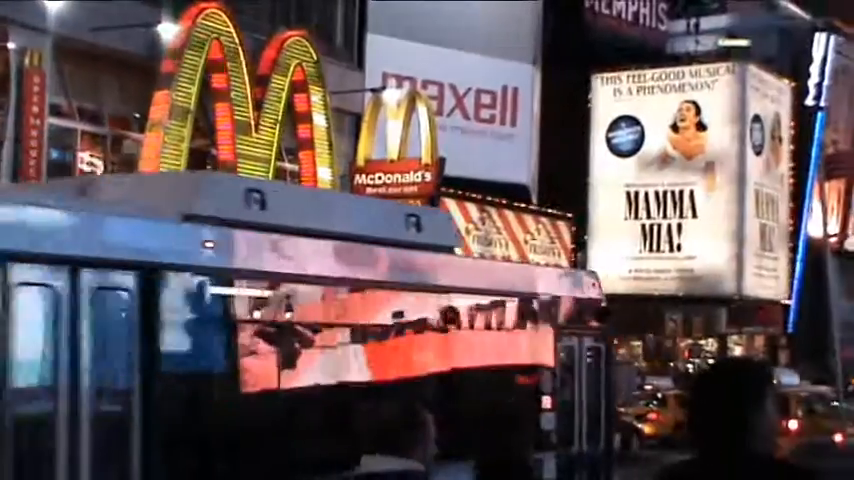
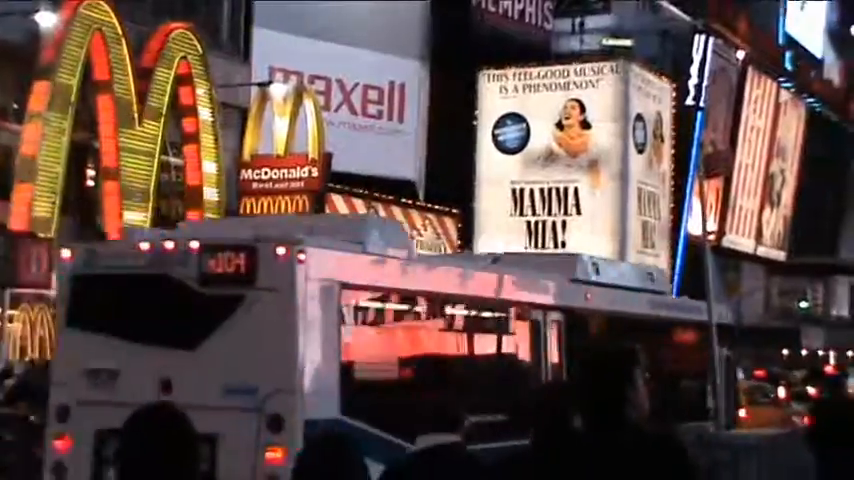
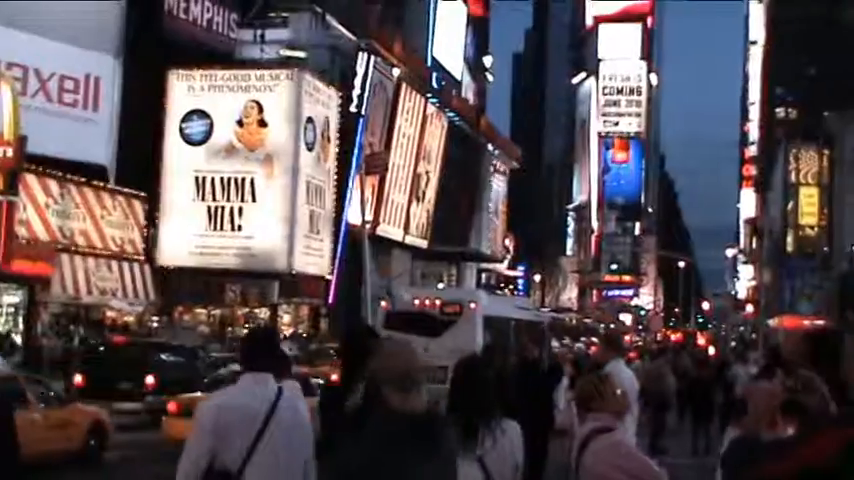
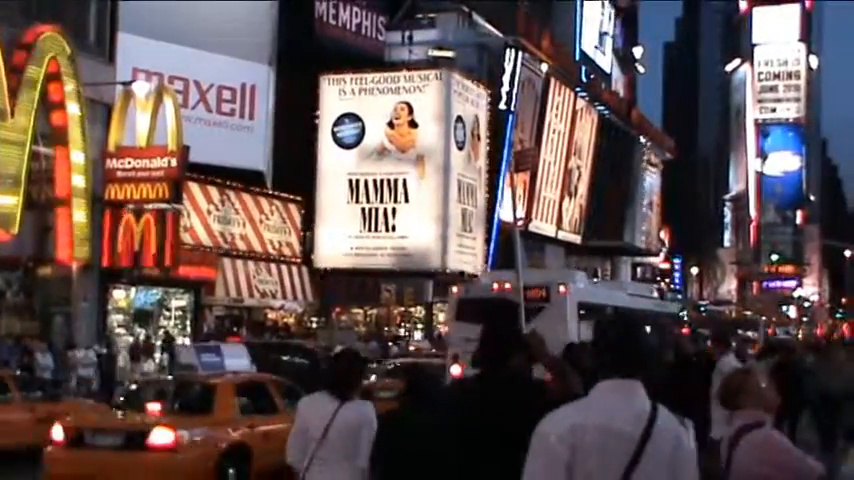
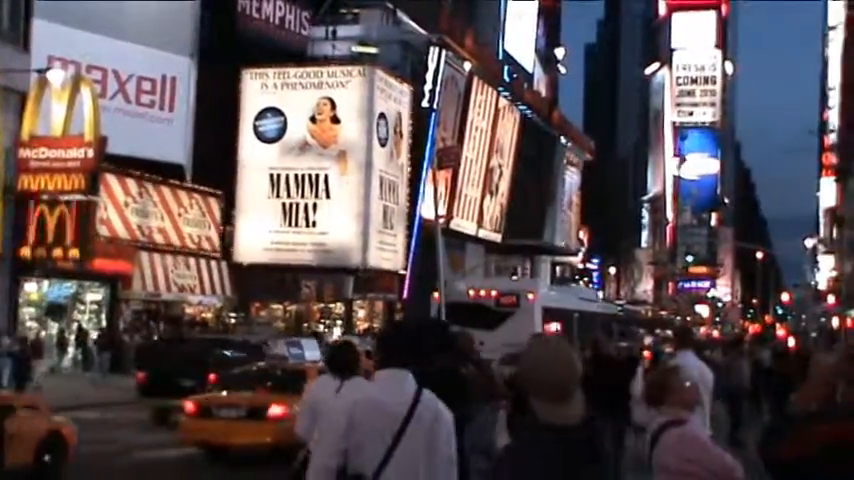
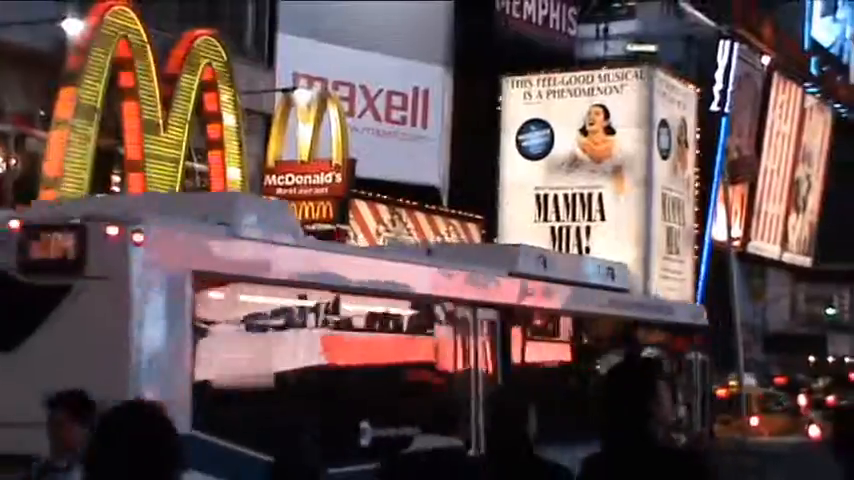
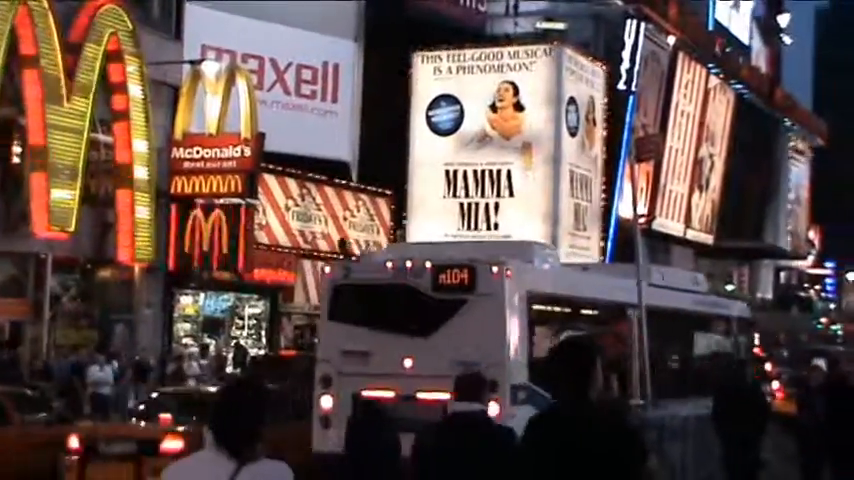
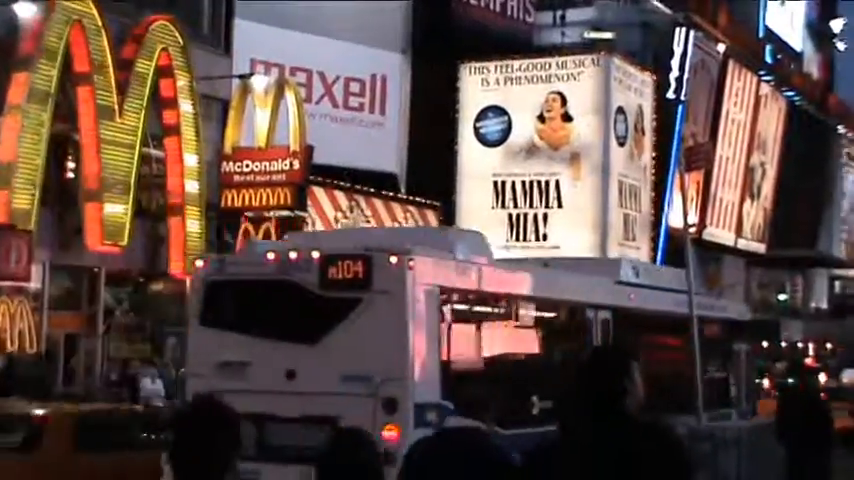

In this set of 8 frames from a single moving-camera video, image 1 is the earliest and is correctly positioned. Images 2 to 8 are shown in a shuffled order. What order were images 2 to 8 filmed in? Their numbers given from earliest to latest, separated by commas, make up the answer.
6, 2, 8, 7, 4, 5, 3
